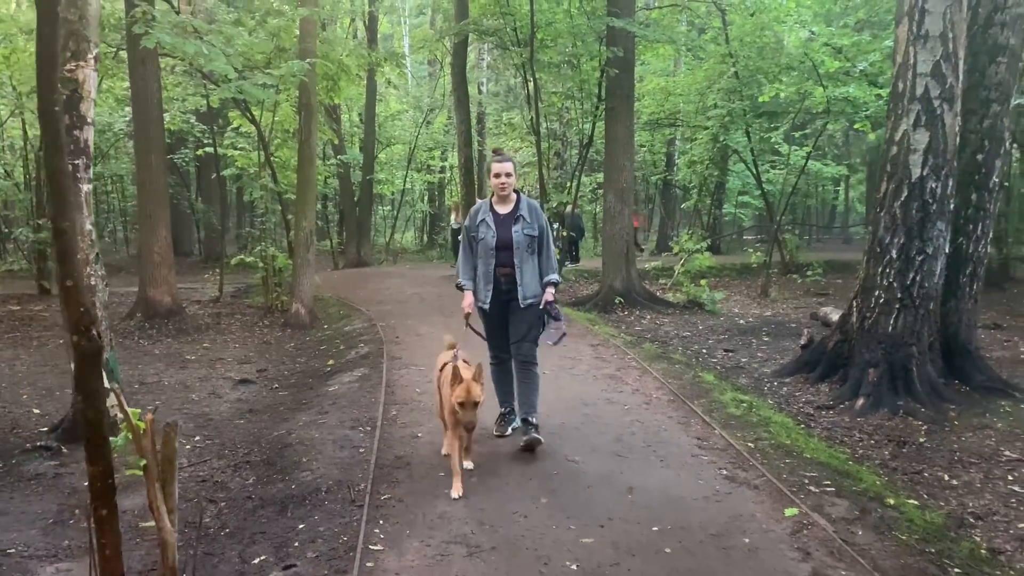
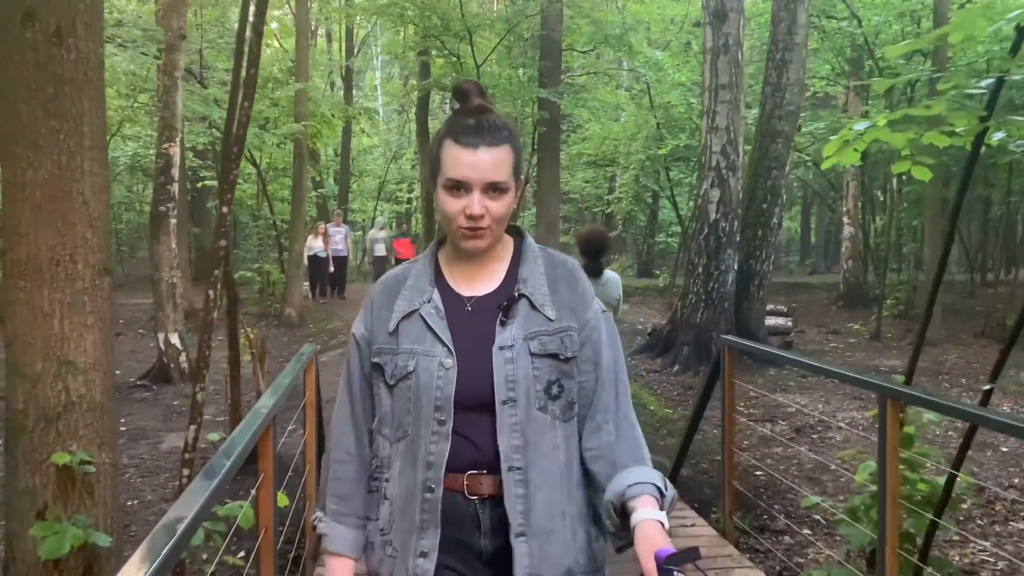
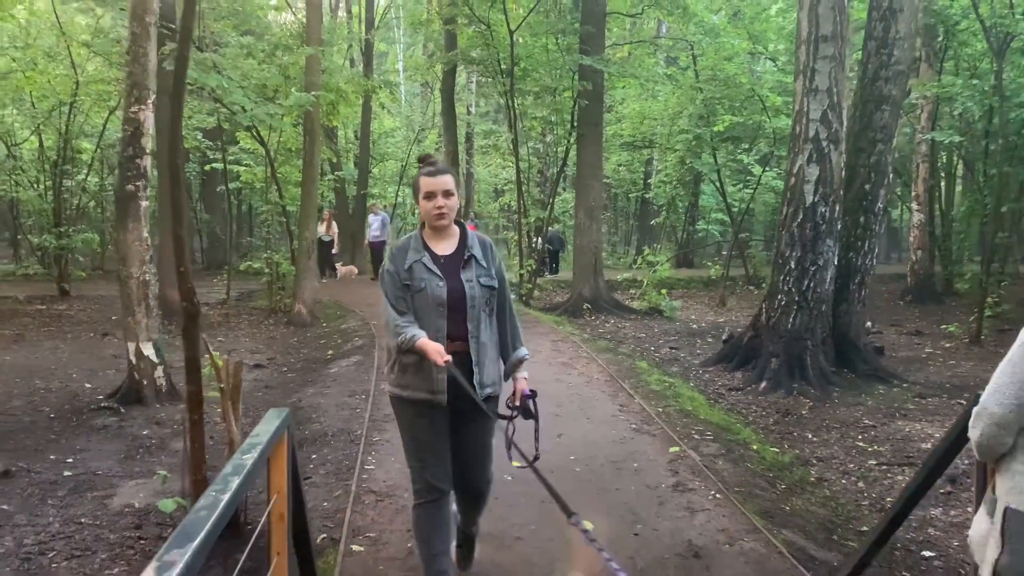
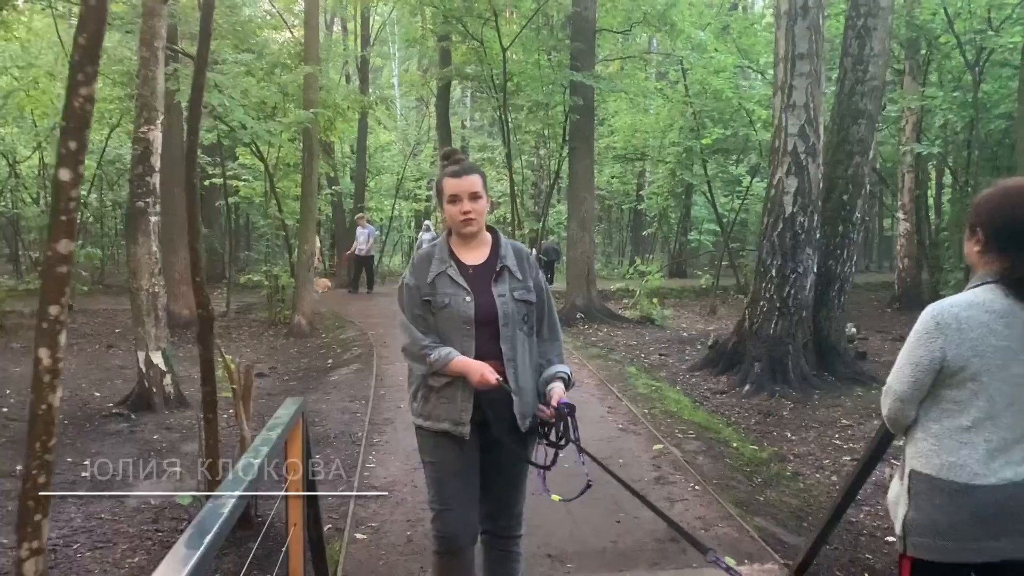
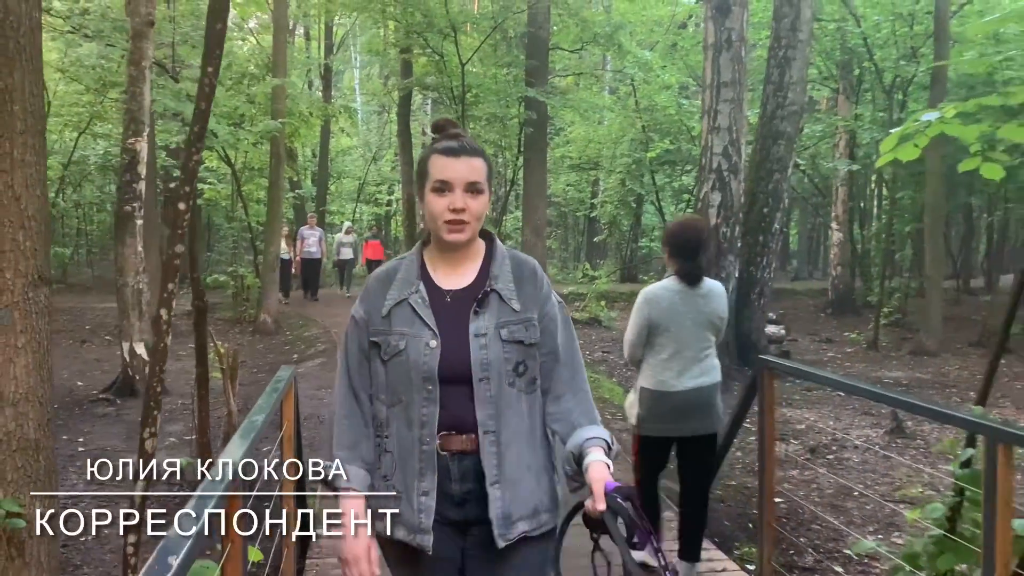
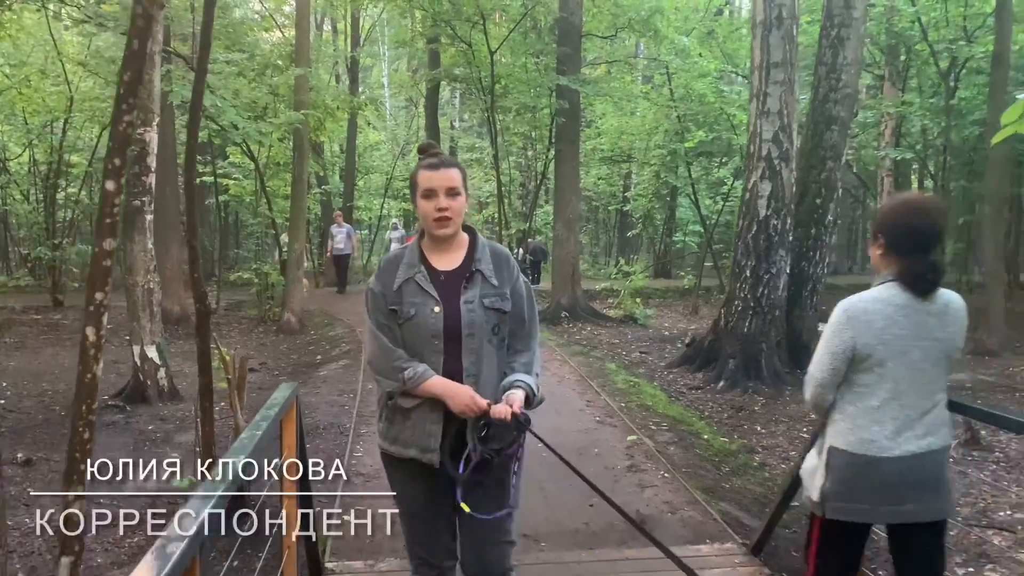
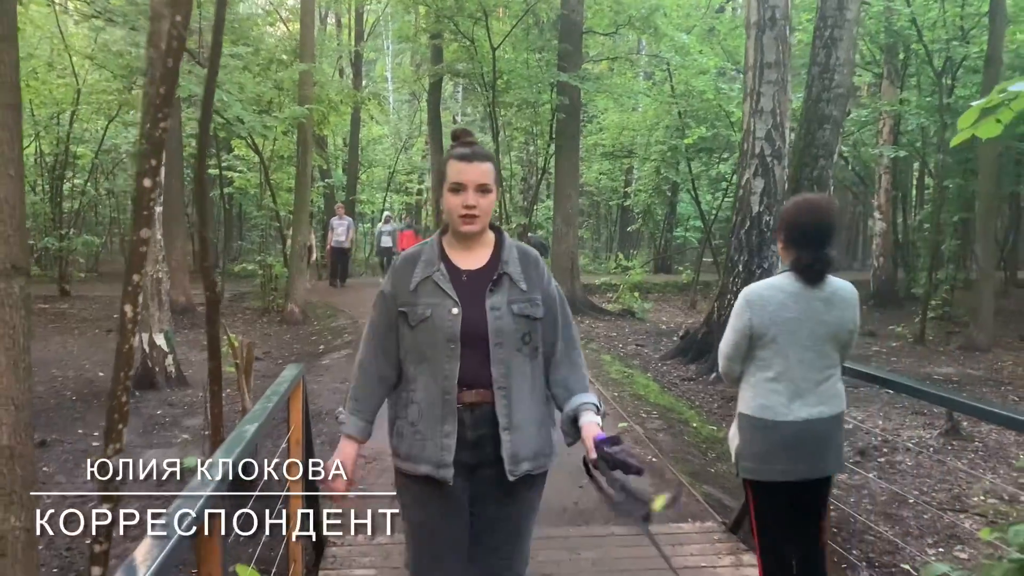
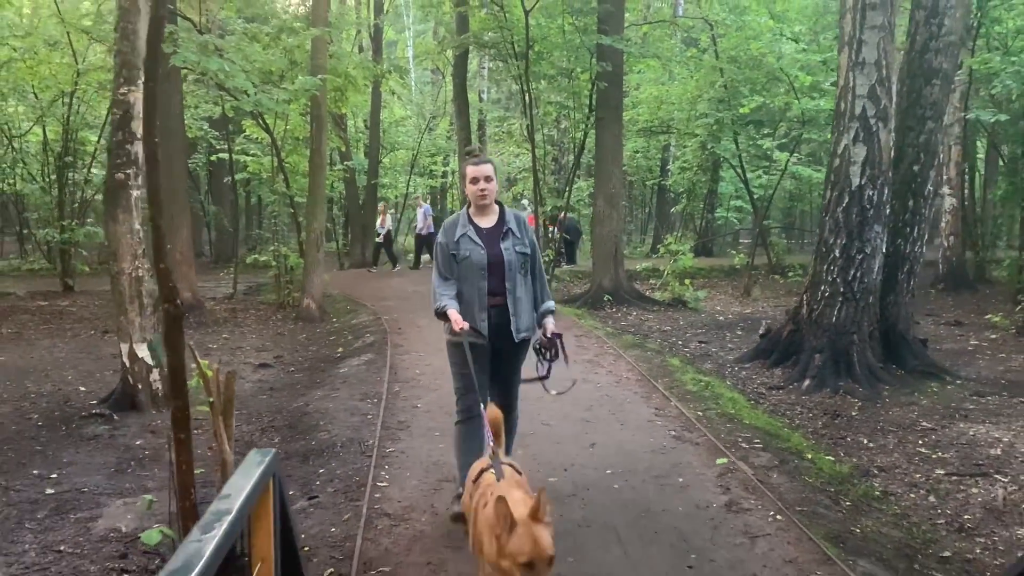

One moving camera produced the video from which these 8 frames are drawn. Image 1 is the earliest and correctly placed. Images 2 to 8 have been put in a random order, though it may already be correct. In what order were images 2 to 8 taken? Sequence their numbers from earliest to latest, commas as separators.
8, 3, 4, 6, 7, 5, 2
